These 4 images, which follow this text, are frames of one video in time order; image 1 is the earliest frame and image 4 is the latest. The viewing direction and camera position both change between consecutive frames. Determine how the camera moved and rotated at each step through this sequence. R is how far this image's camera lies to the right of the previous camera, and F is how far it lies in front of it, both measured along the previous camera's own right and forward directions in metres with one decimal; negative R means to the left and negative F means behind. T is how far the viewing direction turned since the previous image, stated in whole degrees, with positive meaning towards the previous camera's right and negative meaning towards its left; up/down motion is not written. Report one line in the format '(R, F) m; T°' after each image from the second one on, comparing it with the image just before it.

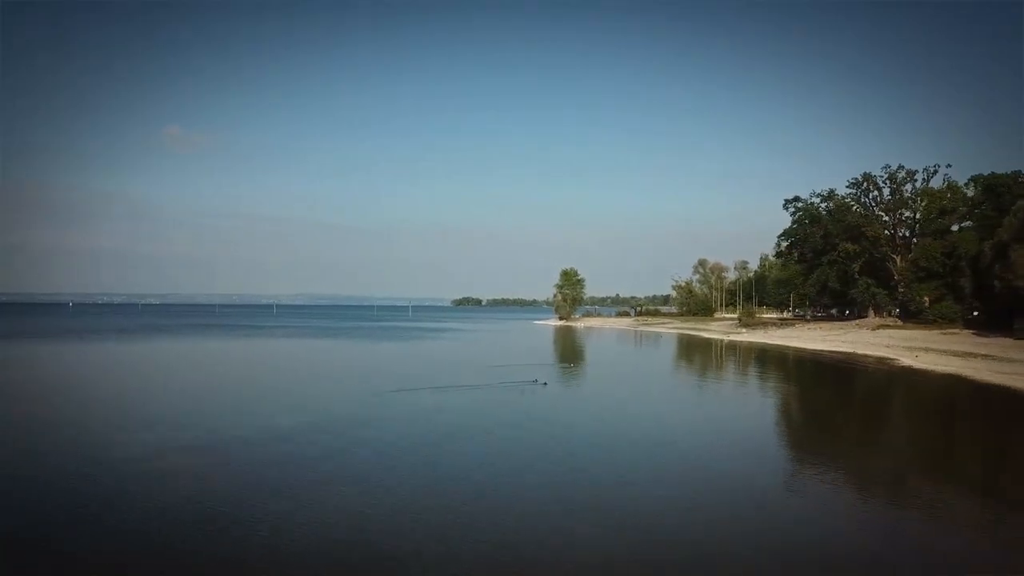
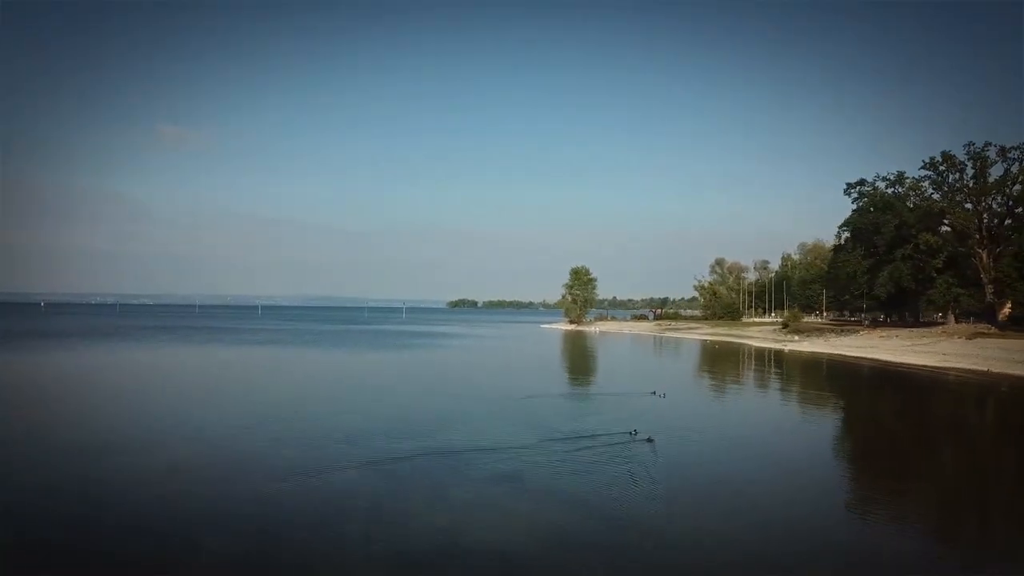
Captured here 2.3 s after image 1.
(-0.1, +1.6) m; 0°
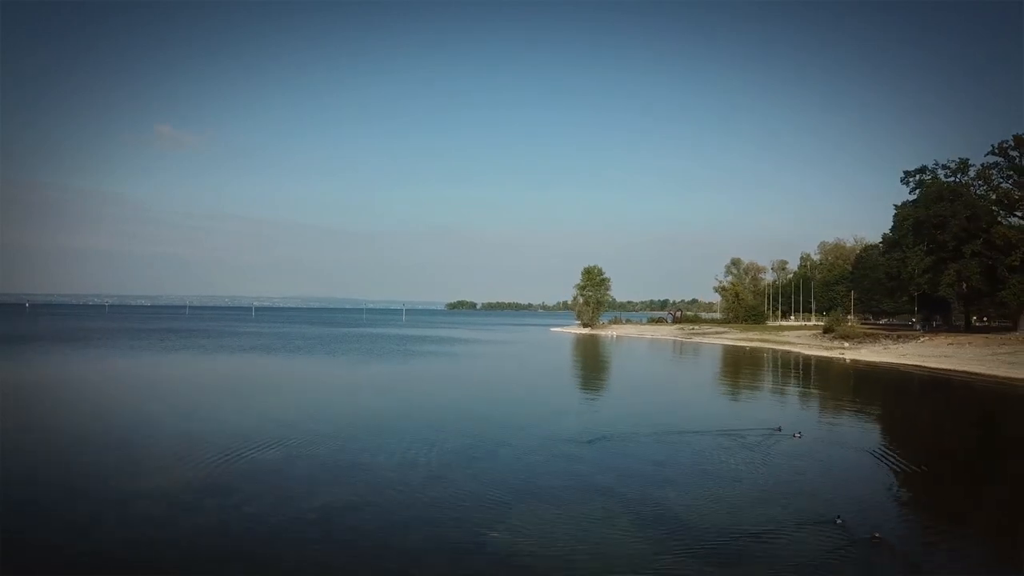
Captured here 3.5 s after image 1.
(-0.2, +0.9) m; 0°
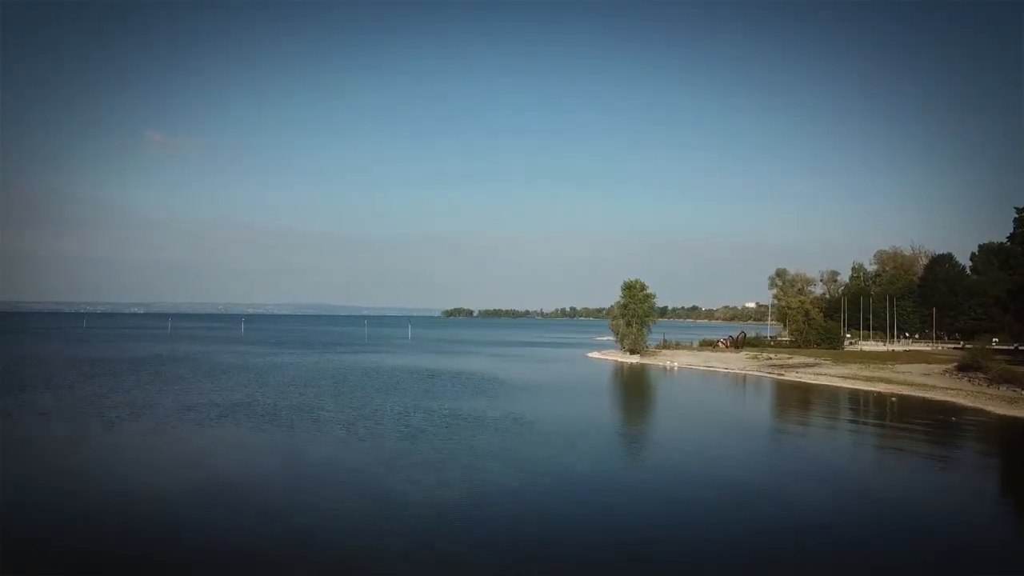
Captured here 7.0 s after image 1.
(-0.5, +1.9) m; 0°
